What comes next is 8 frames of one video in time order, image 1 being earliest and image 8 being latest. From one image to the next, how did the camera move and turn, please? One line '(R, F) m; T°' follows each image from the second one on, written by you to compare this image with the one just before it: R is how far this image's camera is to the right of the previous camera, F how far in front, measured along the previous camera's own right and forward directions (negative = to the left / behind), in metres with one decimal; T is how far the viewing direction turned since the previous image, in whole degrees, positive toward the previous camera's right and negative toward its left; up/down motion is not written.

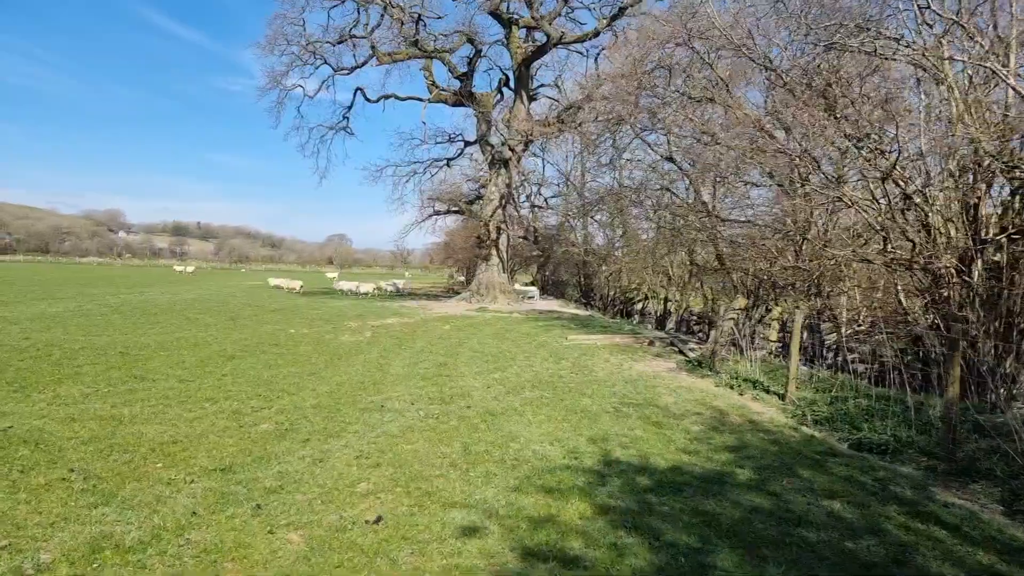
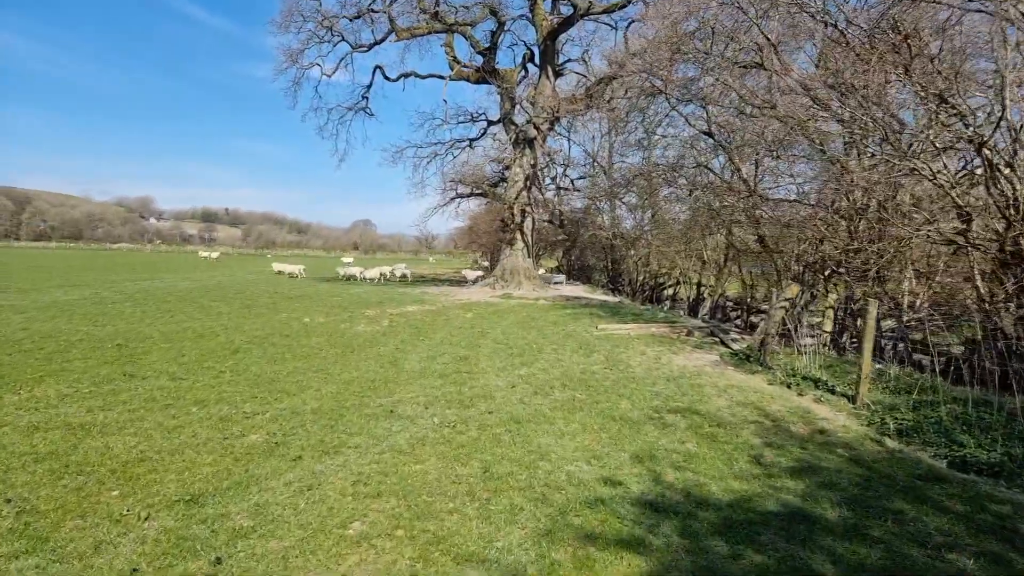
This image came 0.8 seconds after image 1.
(0.0, +0.9) m; -2°
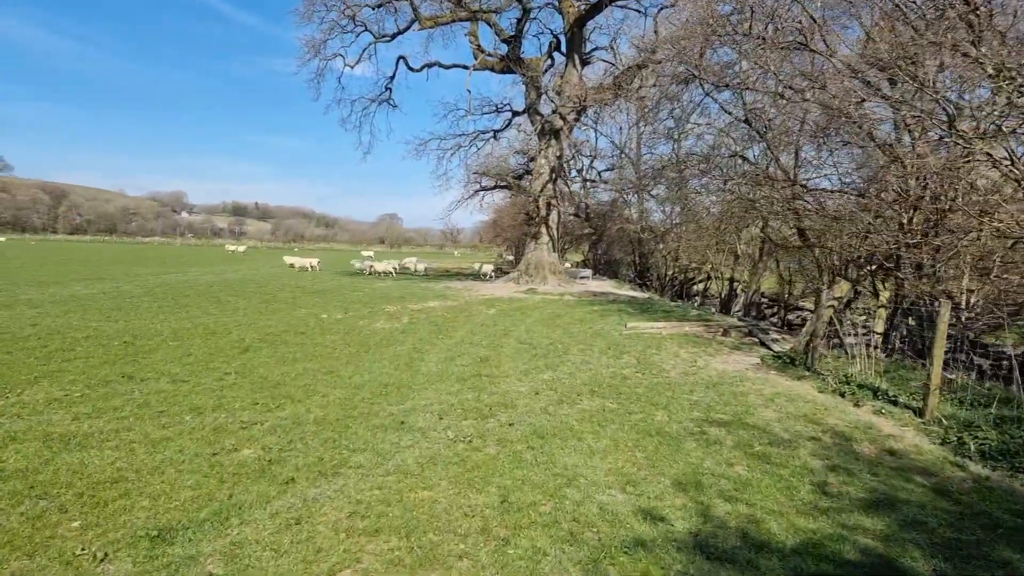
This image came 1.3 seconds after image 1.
(0.0, +0.6) m; -2°
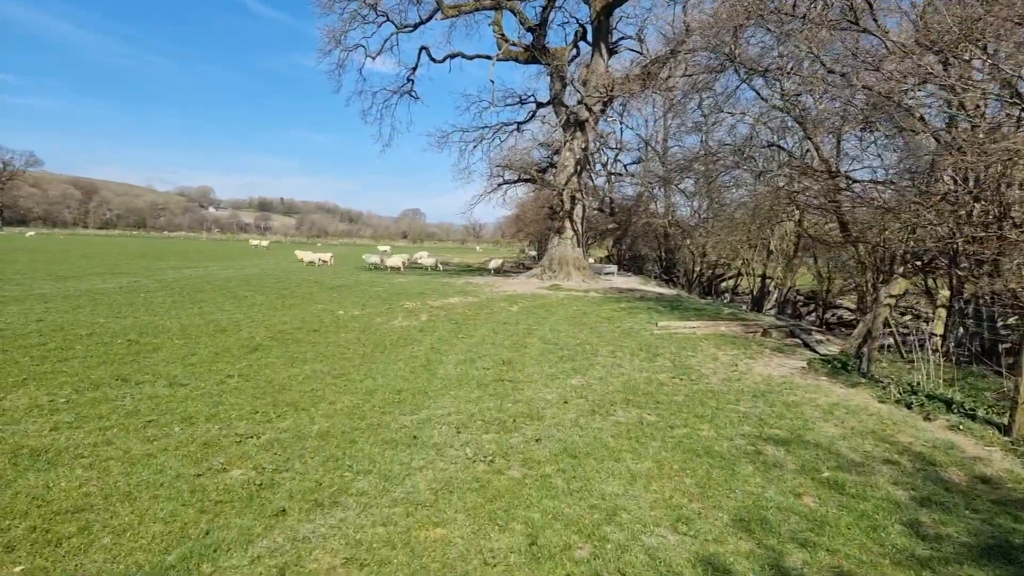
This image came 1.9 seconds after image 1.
(0.0, +0.6) m; -2°
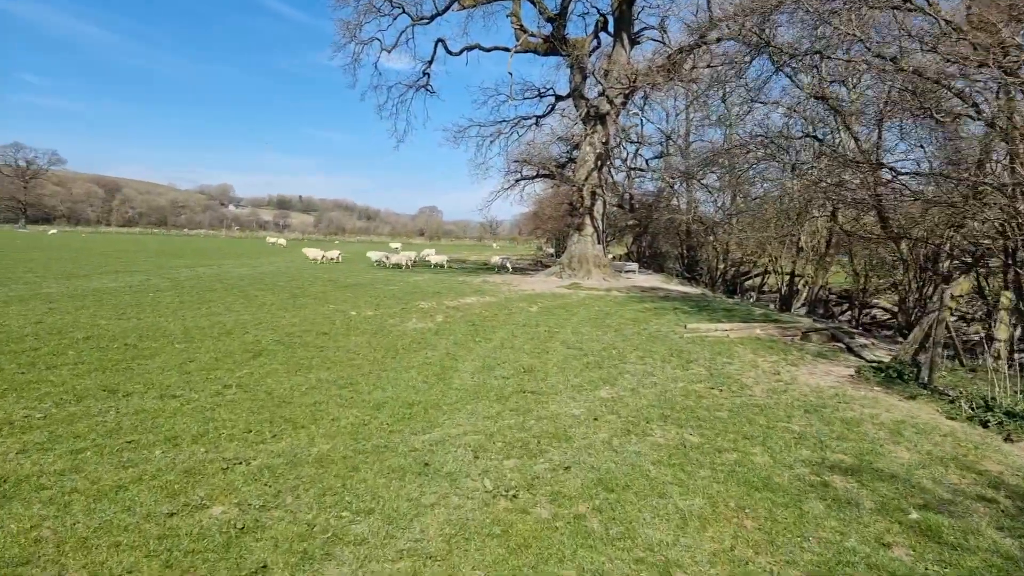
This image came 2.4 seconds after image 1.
(-0.1, +0.6) m; -1°
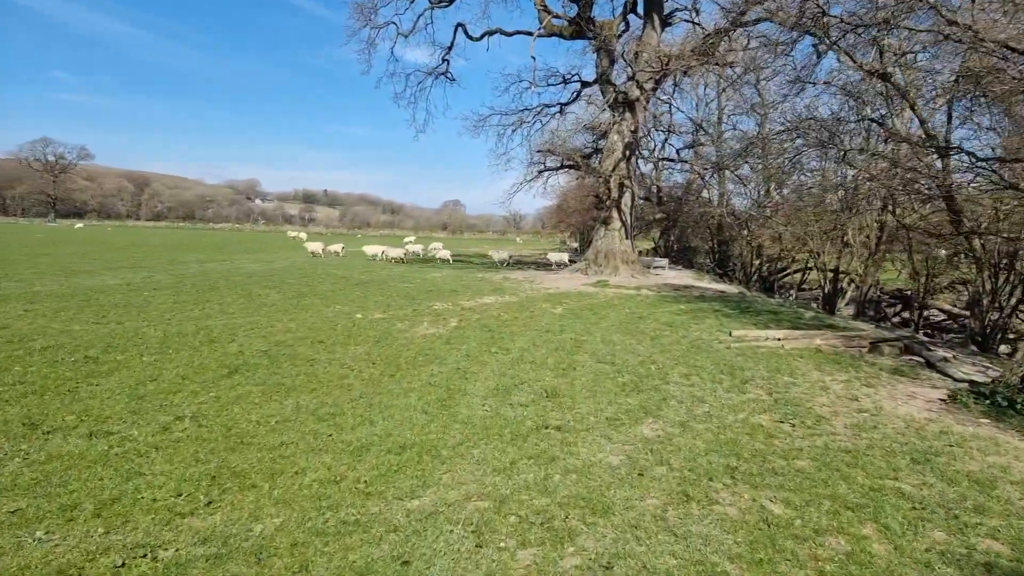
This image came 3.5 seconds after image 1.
(0.0, +1.2) m; -2°
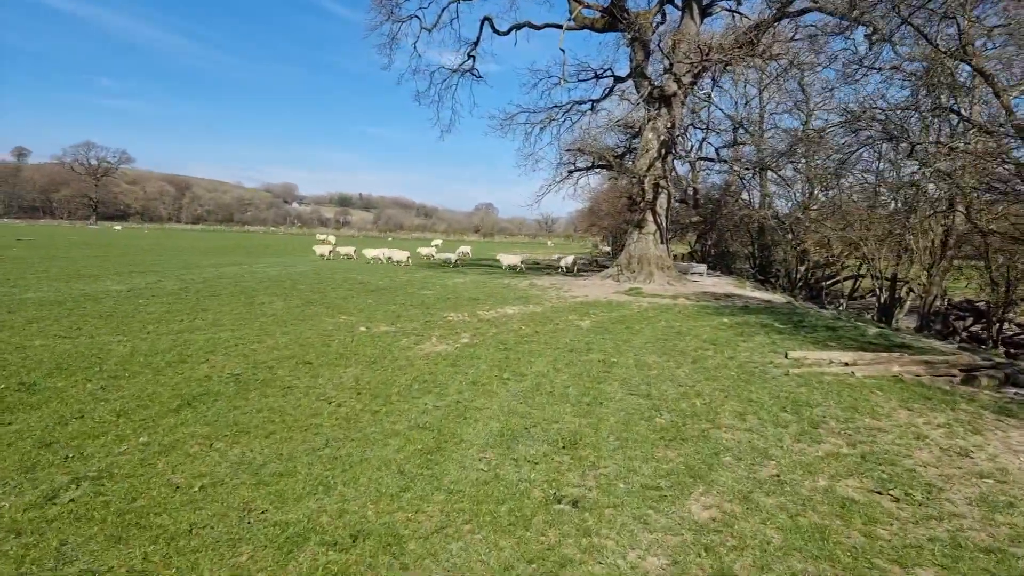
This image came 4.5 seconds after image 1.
(+0.2, +1.2) m; -3°
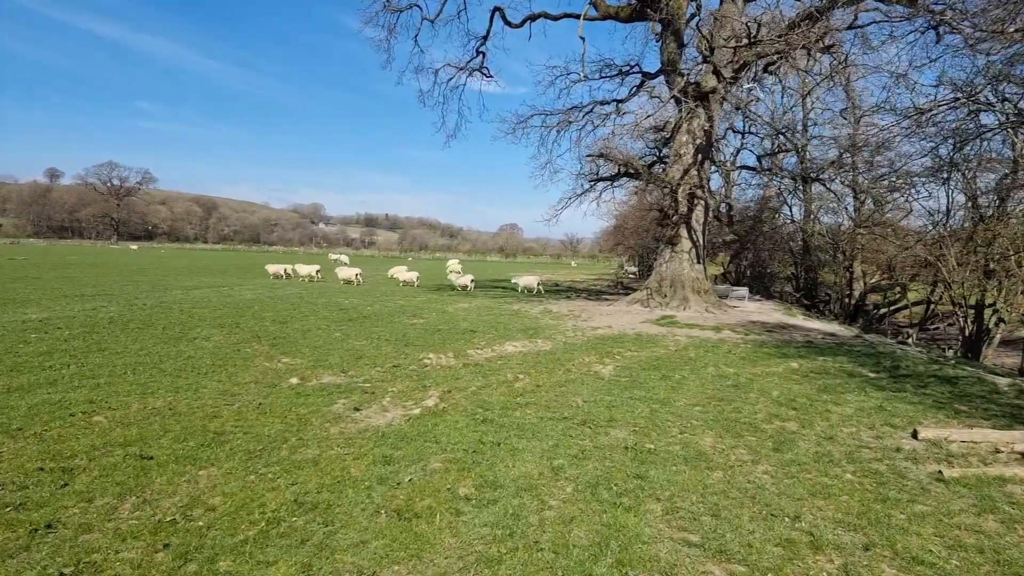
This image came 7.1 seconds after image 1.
(+0.4, +2.8) m; -2°
